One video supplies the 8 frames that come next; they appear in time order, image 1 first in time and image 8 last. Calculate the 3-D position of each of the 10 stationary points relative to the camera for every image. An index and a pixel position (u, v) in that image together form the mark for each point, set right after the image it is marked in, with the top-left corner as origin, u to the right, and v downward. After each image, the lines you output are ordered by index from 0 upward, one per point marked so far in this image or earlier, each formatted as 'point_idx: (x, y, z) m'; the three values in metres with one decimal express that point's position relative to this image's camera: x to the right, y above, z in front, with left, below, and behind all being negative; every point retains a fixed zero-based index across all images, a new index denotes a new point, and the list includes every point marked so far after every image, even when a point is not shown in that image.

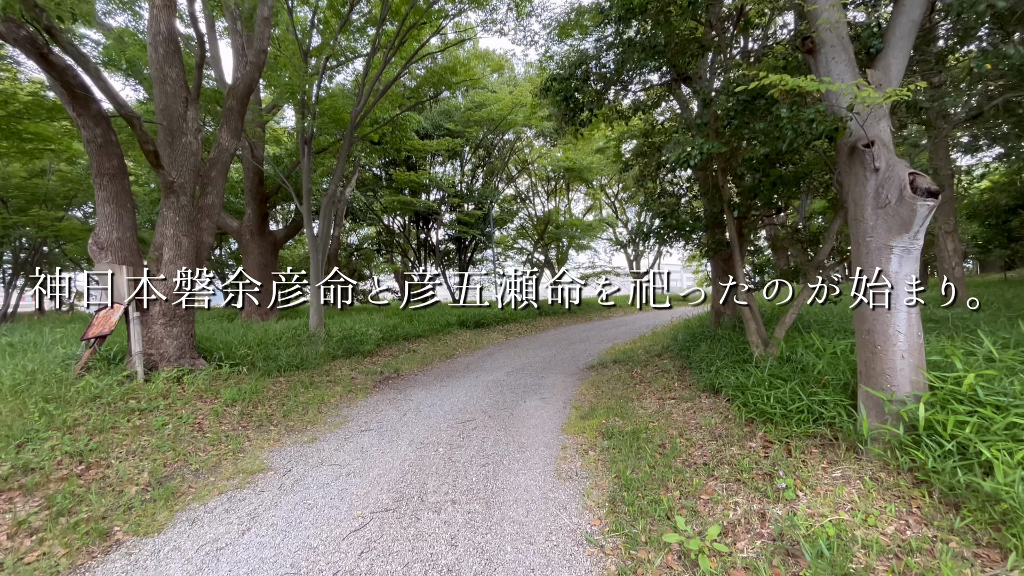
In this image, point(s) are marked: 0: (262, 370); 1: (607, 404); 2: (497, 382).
0: (-3.4, -1.1, +6.1) m
1: (+1.0, -1.3, +5.0) m
2: (-0.2, -1.4, +6.8) m
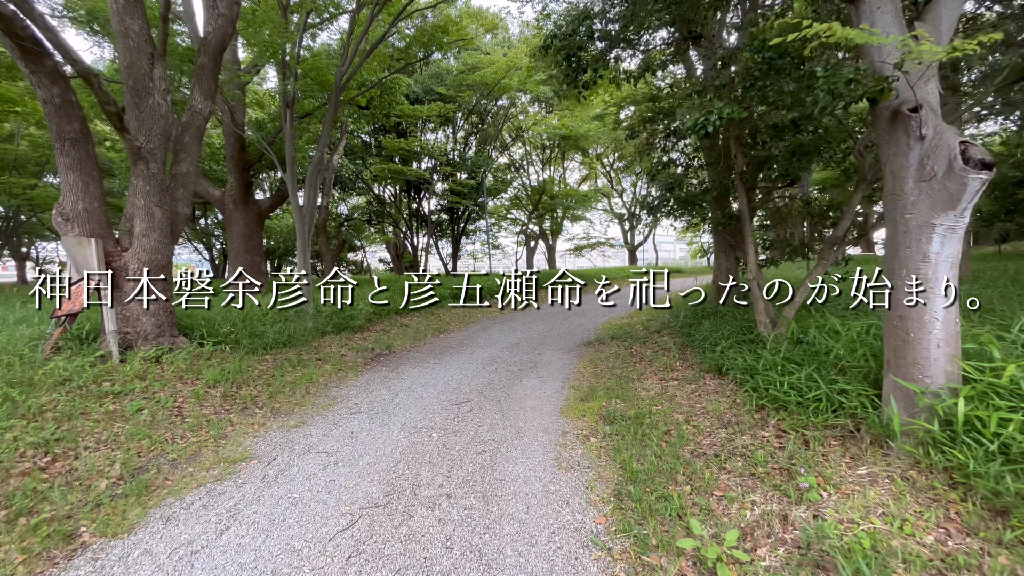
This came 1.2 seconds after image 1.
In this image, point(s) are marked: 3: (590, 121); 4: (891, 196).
0: (-3.4, -0.8, +5.9) m
1: (+1.0, -1.0, +4.8) m
2: (-0.3, -1.0, +6.6) m
3: (+2.8, +6.1, +16.8) m
4: (+2.0, +0.5, +2.5) m
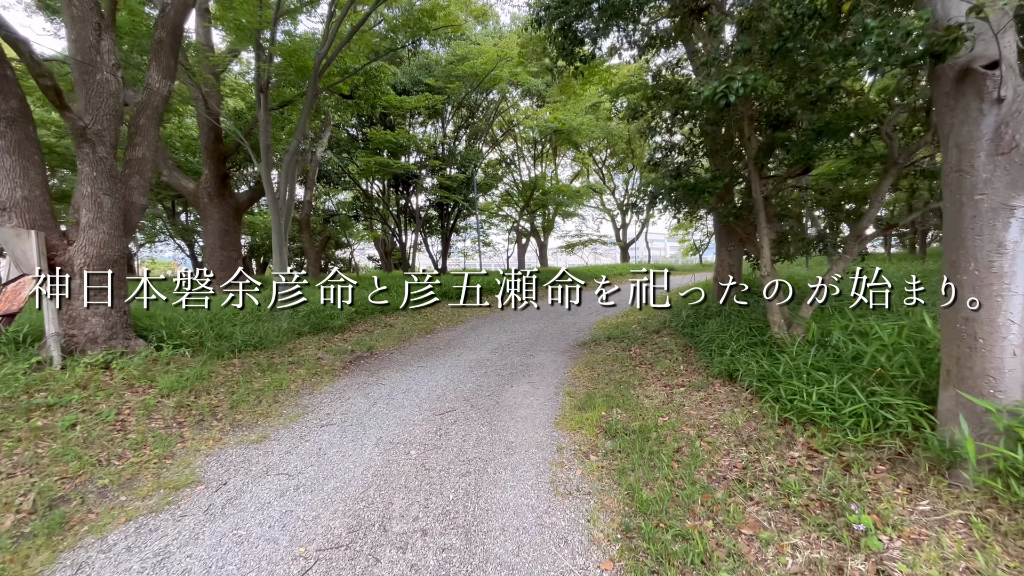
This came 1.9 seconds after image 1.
0: (-3.5, -0.7, +5.4) m
1: (+0.9, -1.0, +4.4) m
2: (-0.4, -1.0, +6.2) m
3: (+2.5, +6.2, +16.4) m
4: (+2.0, +0.5, +2.1) m
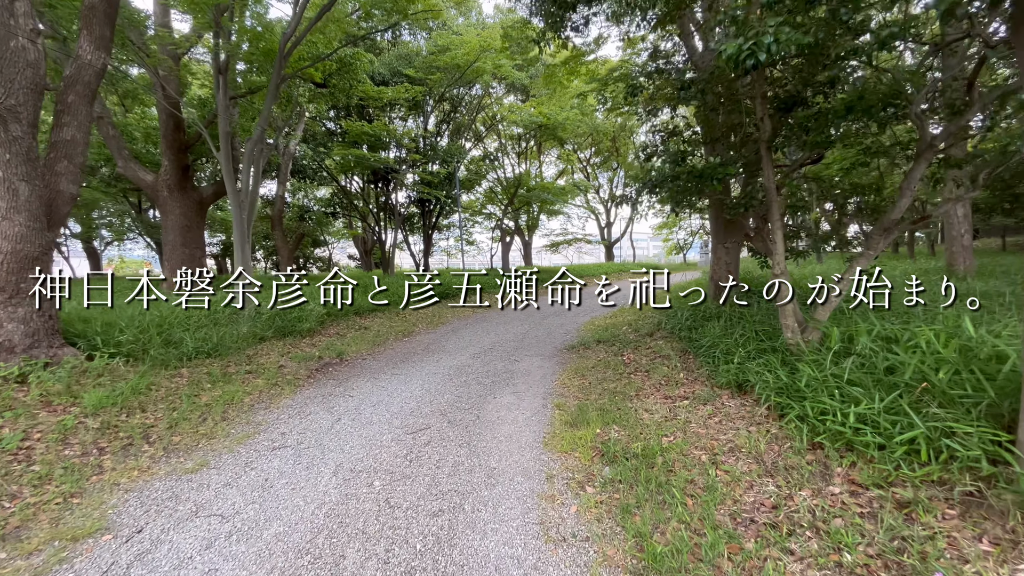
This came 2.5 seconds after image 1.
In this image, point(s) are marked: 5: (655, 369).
0: (-3.7, -0.7, +4.7) m
1: (+0.7, -1.0, +3.9) m
2: (-0.6, -1.0, +5.7) m
3: (+1.9, +6.2, +15.9) m
4: (+1.9, +0.5, +1.6) m
5: (+1.4, -0.8, +4.6) m
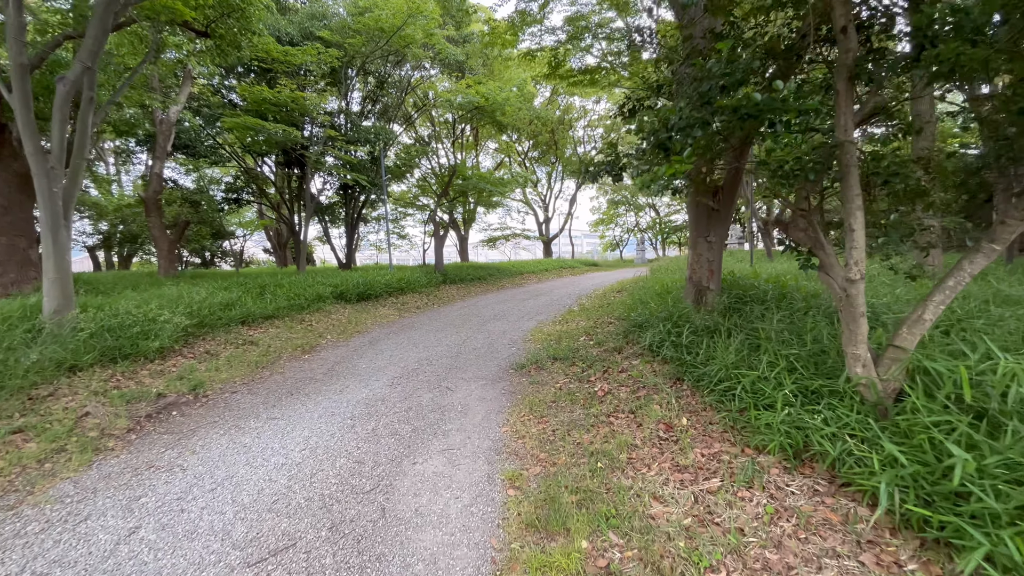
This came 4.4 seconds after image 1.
0: (-4.2, -0.8, +2.7) m
1: (+0.4, -1.0, +2.5) m
2: (-1.3, -1.1, +4.1) m
3: (-0.1, +6.3, +14.5) m
4: (+1.8, +0.4, +0.4) m
5: (+0.9, -0.9, +3.3) m
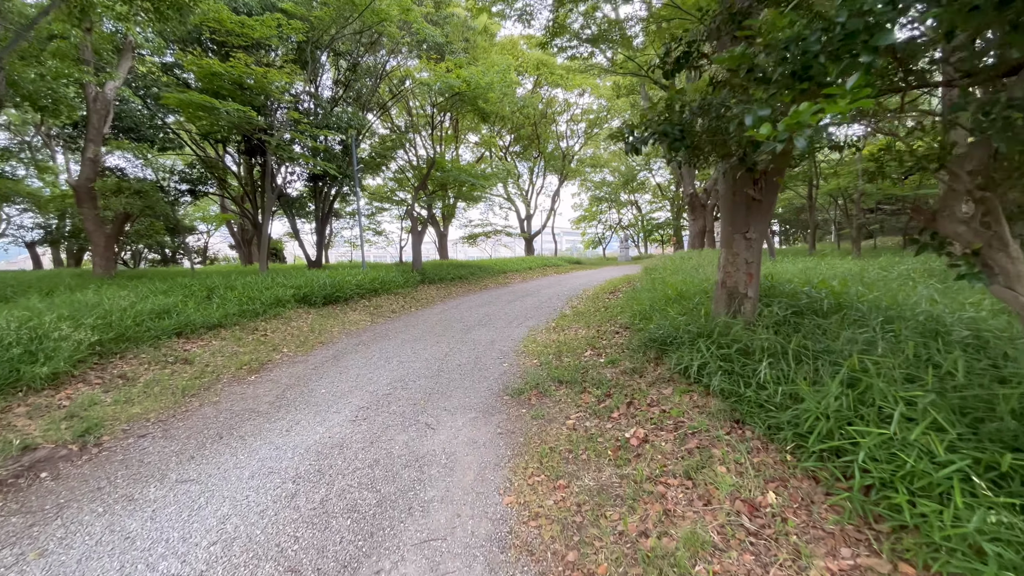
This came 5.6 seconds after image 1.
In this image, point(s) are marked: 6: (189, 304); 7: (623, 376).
0: (-4.1, -0.9, +1.6) m
1: (+0.4, -1.1, +1.6) m
2: (-1.3, -1.1, +3.1) m
3: (-0.6, +6.3, +13.5) m
4: (+2.0, +0.3, -0.5) m
5: (+1.0, -0.9, +2.3) m
6: (-4.7, -0.2, +6.7) m
7: (+1.0, -0.8, +3.9) m
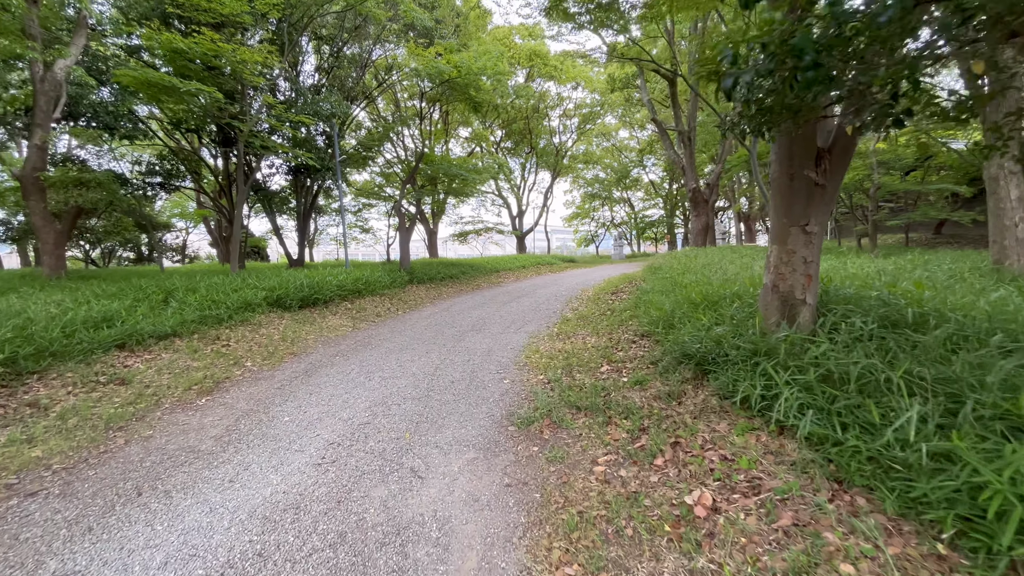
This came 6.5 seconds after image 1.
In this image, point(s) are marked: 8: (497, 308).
0: (-4.0, -1.0, +0.7) m
1: (+0.5, -1.2, +0.8) m
2: (-1.2, -1.2, +2.3) m
3: (-0.8, +6.3, +12.7) m
4: (+2.1, +0.3, -1.2) m
5: (+1.1, -1.0, +1.6) m
6: (-4.7, -0.3, +5.8) m
7: (+1.0, -0.8, +3.1) m
8: (-0.3, -0.4, +9.3) m
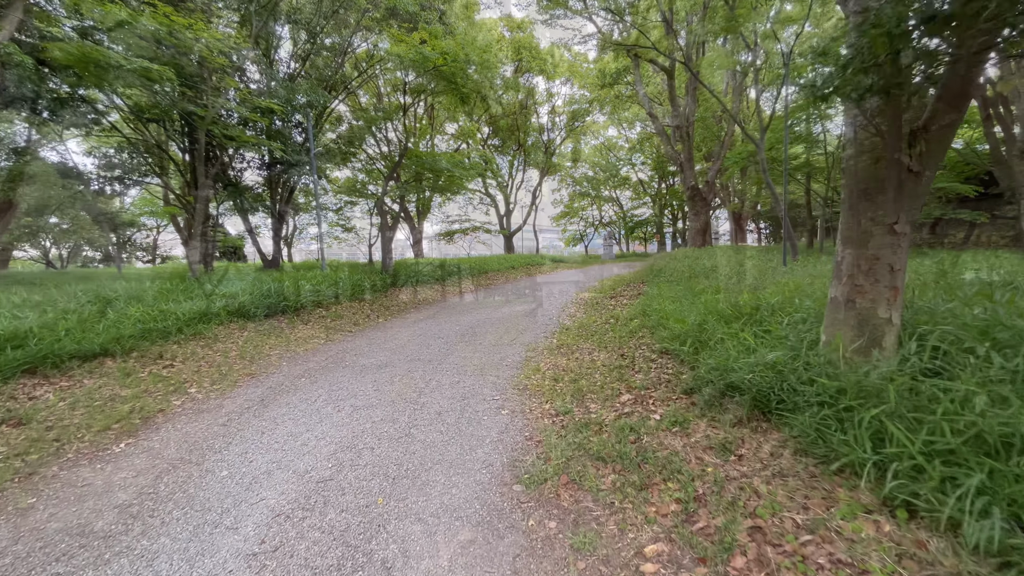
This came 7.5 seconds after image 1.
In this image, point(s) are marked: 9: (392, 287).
0: (-3.9, -1.1, -0.2) m
1: (+0.6, -1.3, 0.0) m
2: (-1.1, -1.3, +1.4) m
3: (-1.1, +6.2, +11.9) m
4: (+2.3, +0.2, -1.9) m
5: (+1.2, -1.1, +0.8) m
6: (-4.8, -0.4, +4.9) m
7: (+1.1, -0.9, +2.4) m
8: (-0.4, -0.5, +8.5) m
9: (-3.0, 0.0, +11.2) m
